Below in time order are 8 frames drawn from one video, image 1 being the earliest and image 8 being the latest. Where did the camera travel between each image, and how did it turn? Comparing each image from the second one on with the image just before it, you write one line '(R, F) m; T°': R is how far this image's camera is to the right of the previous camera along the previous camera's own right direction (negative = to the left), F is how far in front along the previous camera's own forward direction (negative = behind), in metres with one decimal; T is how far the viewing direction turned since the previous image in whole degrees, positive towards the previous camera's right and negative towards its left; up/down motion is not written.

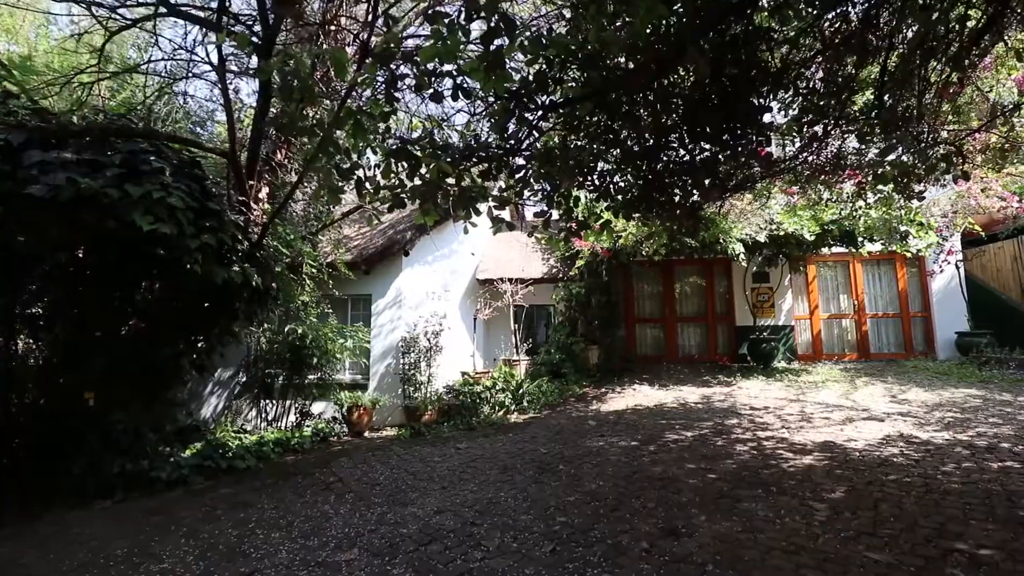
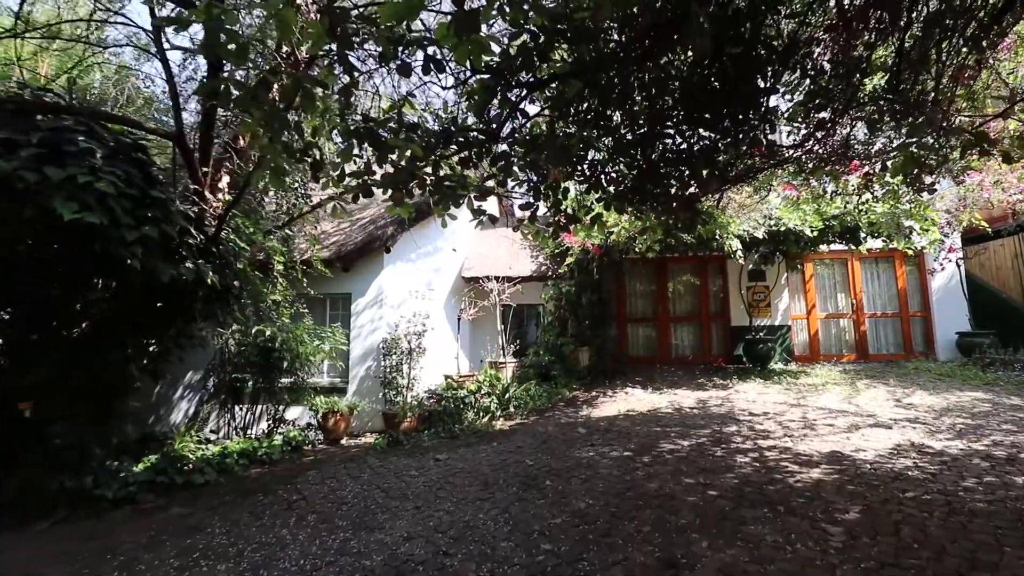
(+0.1, +0.5) m; +1°
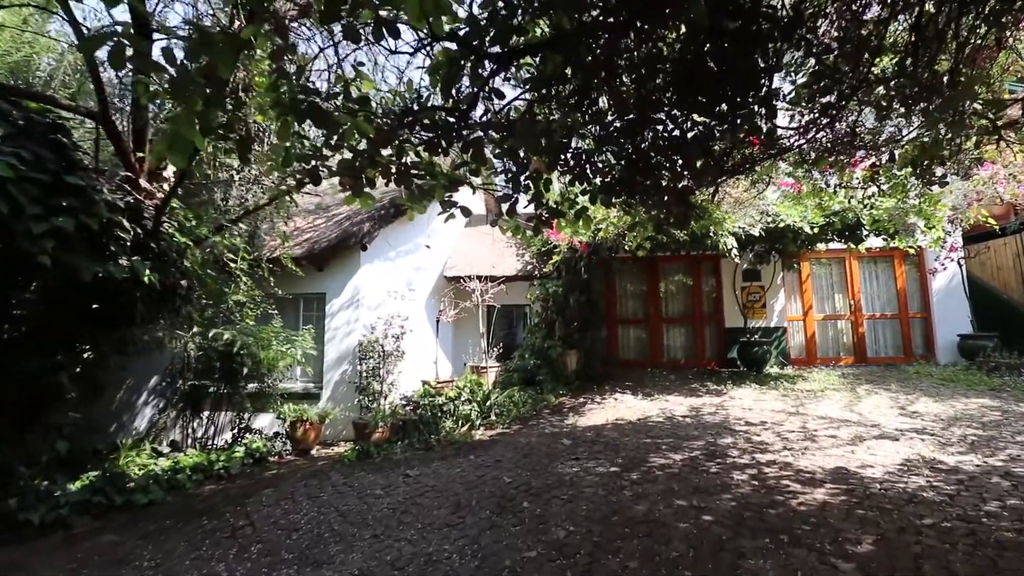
(+0.2, +0.5) m; +1°
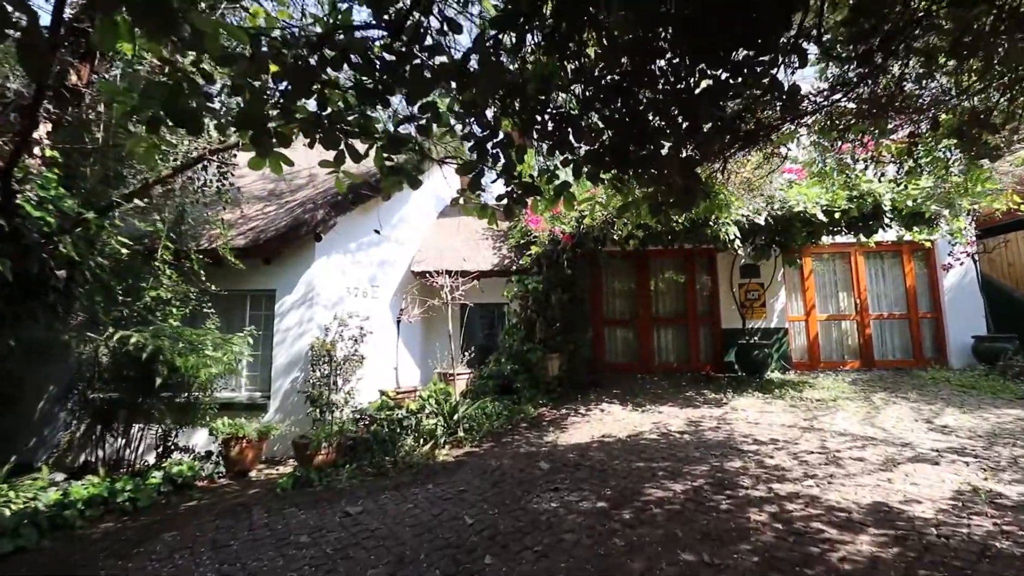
(+0.2, +1.0) m; +2°
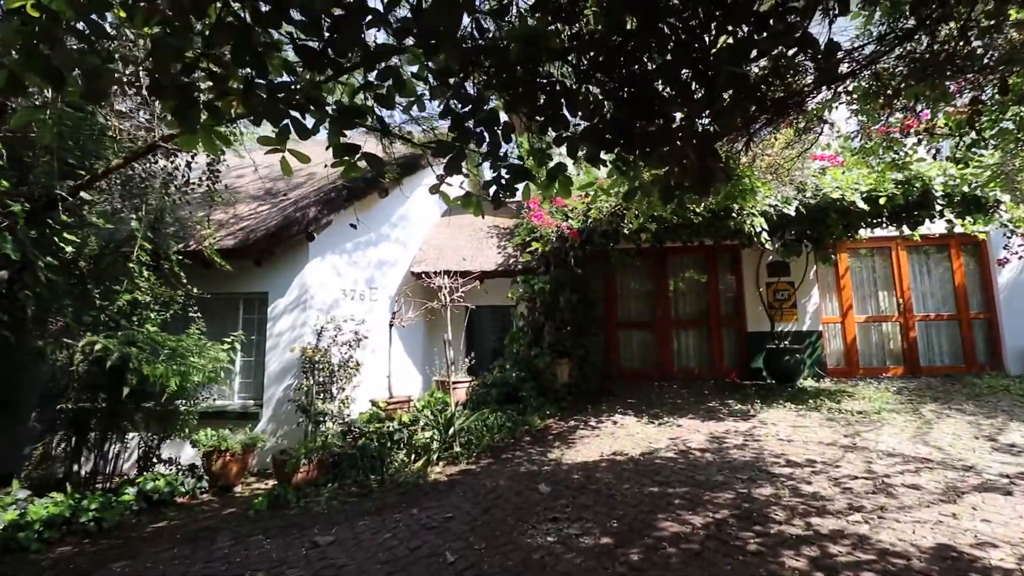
(+0.3, +0.6) m; -3°
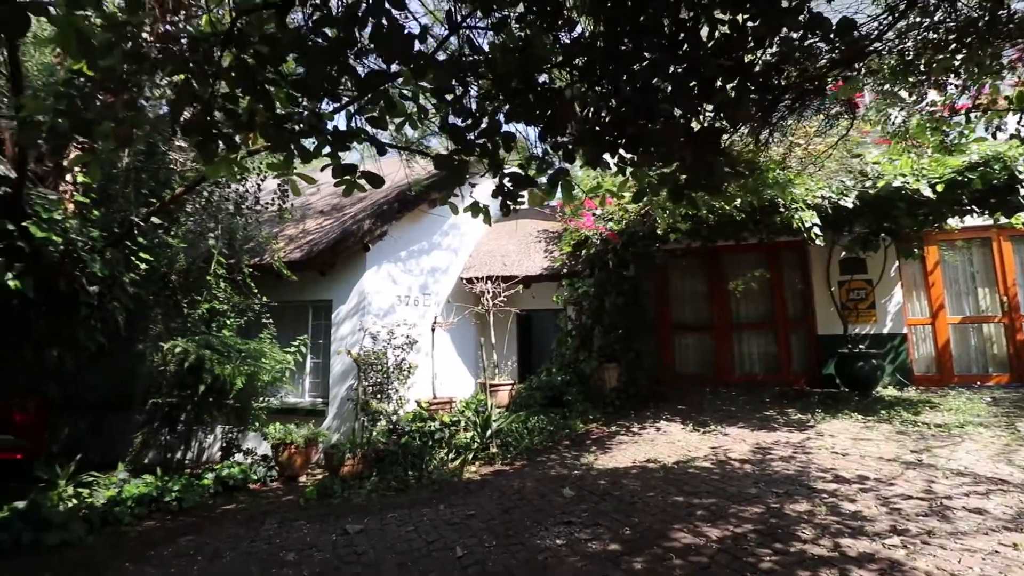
(+0.6, 0.0) m; -10°
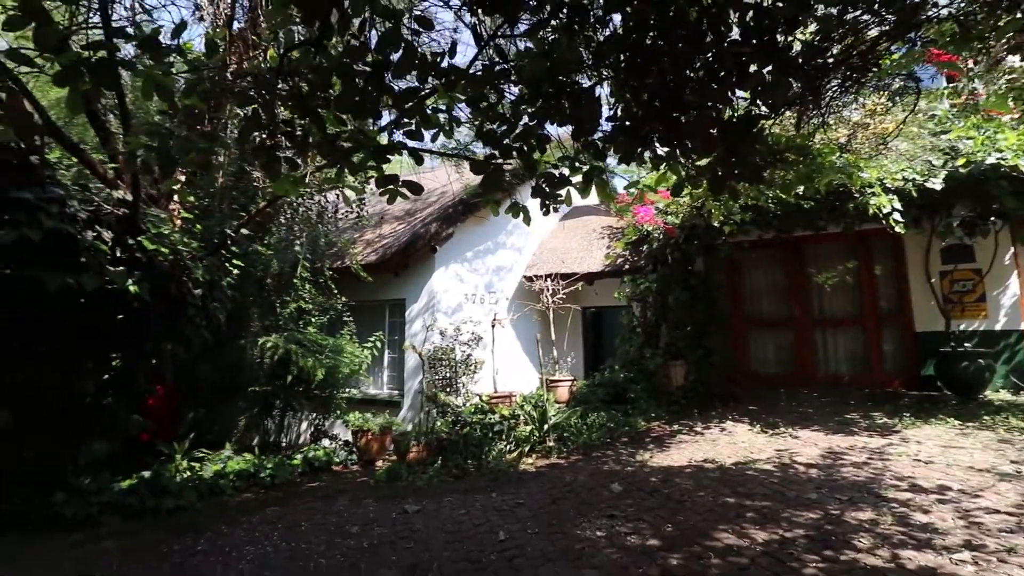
(+0.4, -0.1) m; -10°
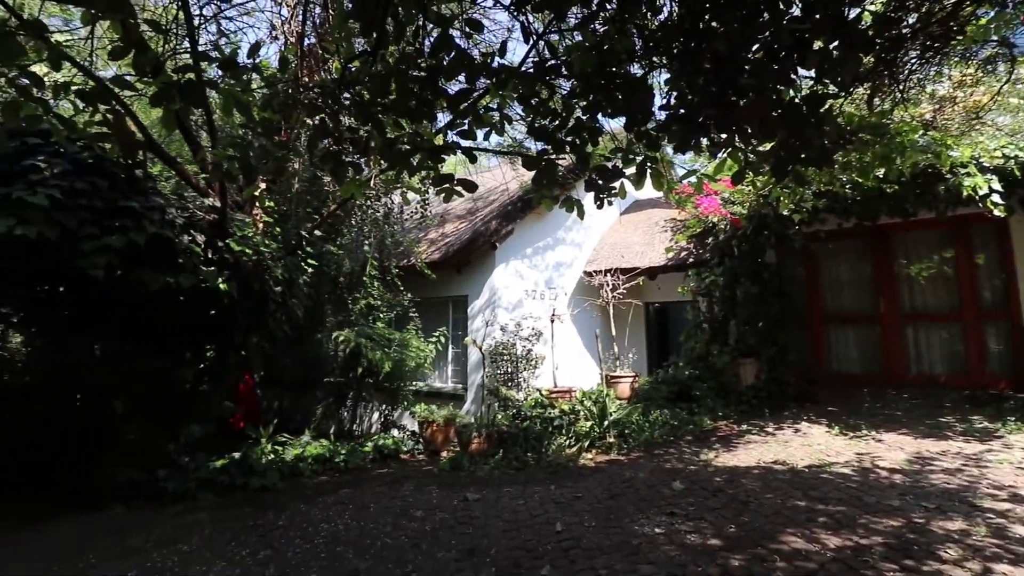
(+0.1, 0.0) m; -8°
